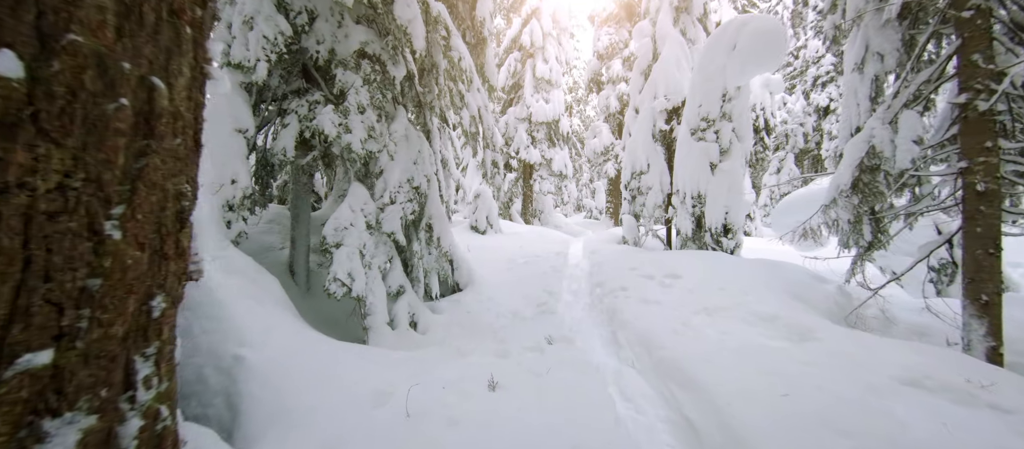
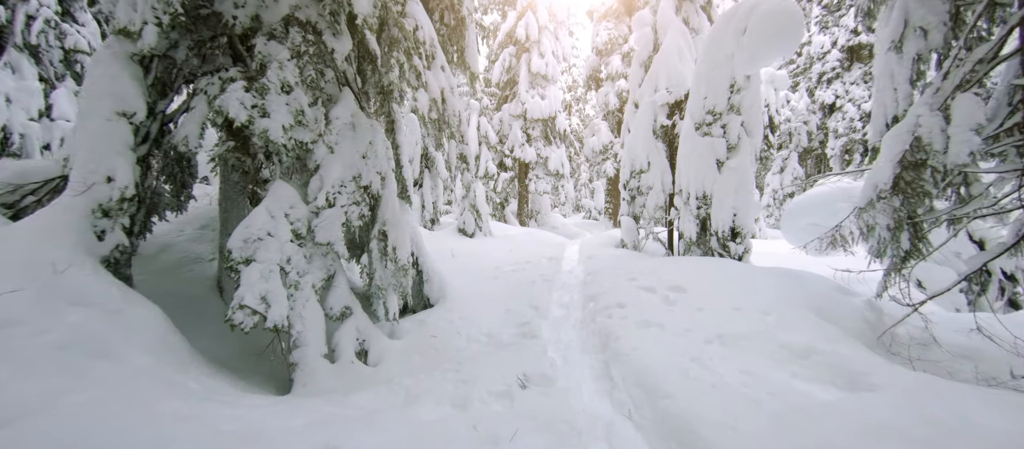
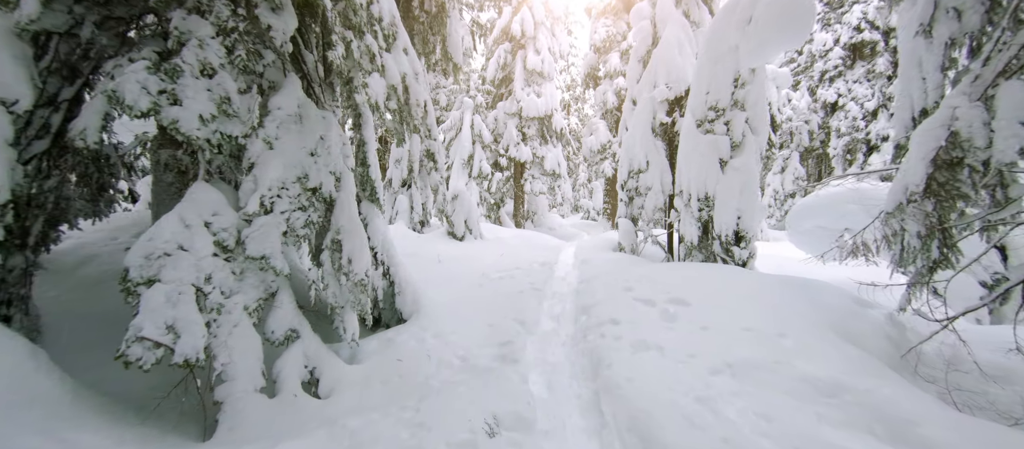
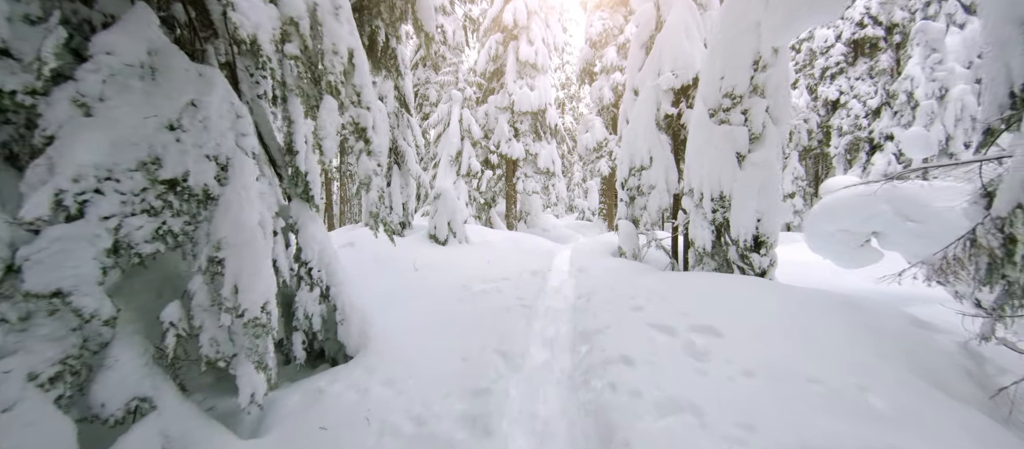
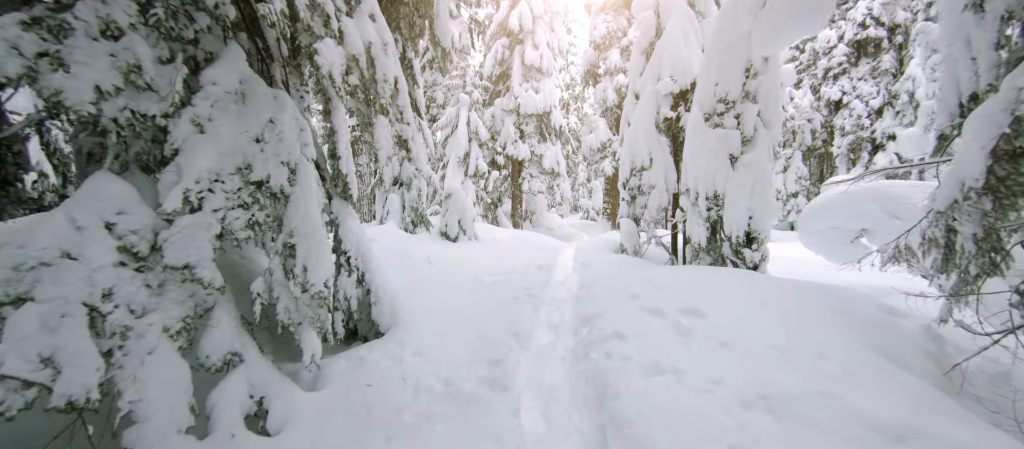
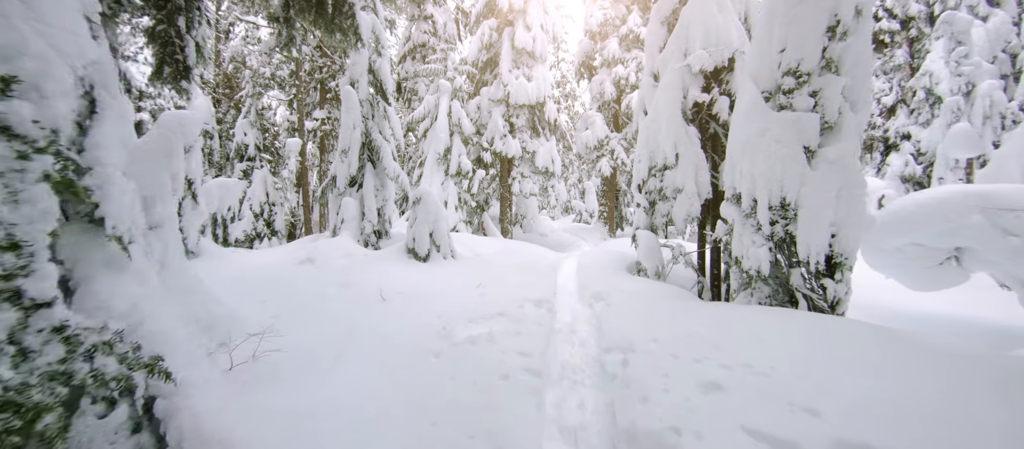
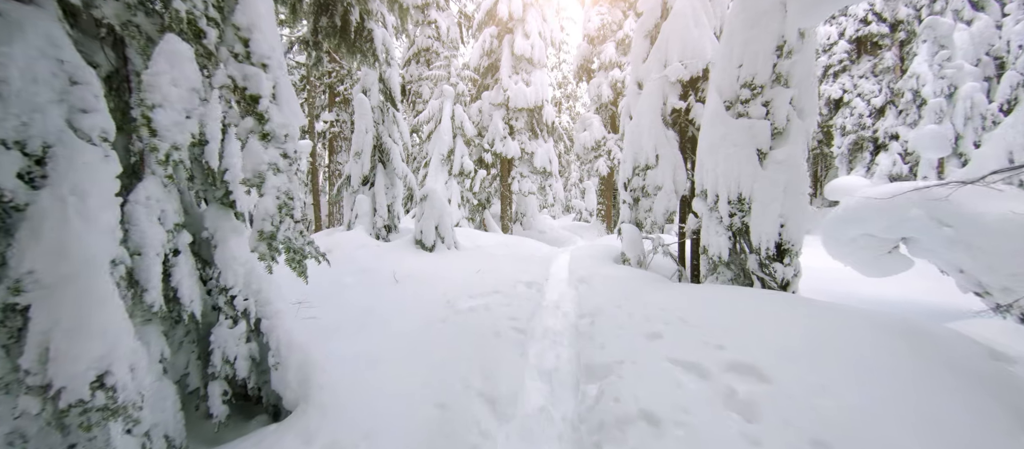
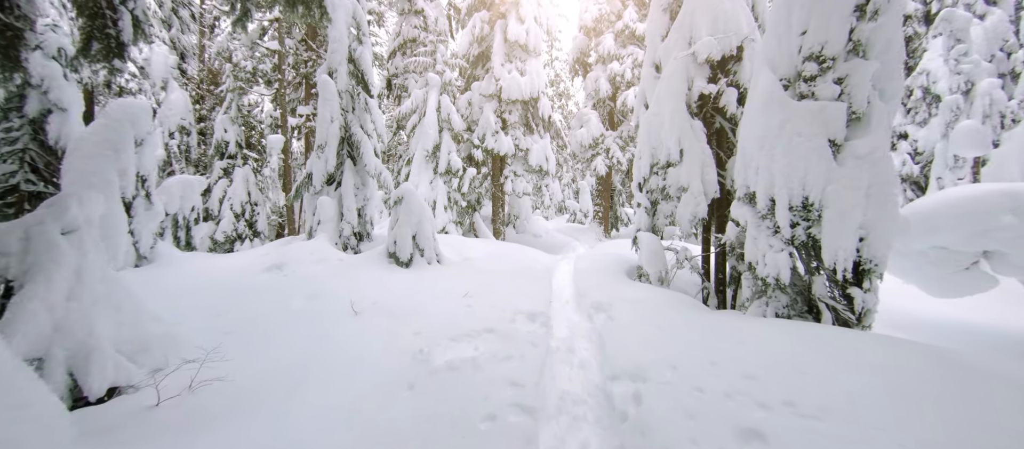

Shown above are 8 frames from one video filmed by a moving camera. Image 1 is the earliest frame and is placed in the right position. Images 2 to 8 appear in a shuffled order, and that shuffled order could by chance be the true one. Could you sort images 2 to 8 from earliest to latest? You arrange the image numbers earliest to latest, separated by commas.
2, 3, 5, 4, 7, 6, 8
